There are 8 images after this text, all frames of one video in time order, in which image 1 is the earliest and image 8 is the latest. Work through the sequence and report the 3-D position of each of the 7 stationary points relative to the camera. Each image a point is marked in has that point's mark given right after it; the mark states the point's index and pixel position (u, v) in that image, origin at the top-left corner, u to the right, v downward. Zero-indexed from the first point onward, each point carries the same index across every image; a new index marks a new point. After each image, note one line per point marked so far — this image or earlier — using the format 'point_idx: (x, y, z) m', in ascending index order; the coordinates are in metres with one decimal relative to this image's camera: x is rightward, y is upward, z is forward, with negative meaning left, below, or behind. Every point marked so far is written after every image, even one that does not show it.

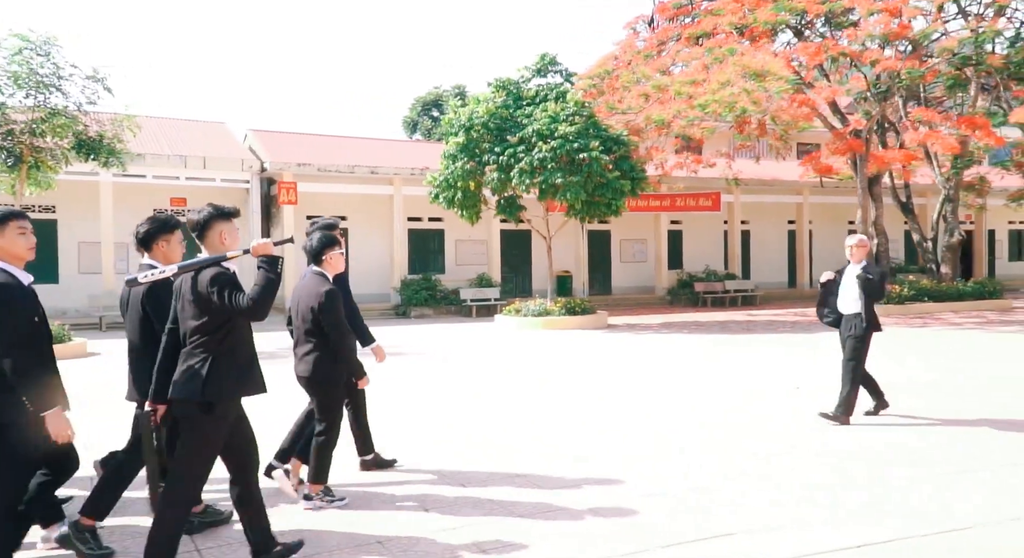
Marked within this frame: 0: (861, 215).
0: (+6.9, +1.3, +16.5) m
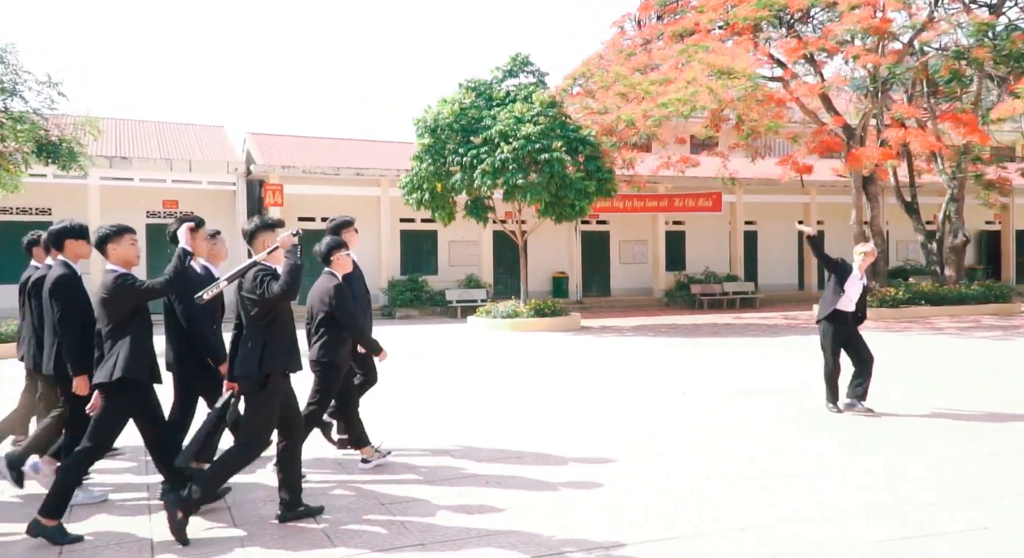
0: (+6.6, +1.2, +16.1) m
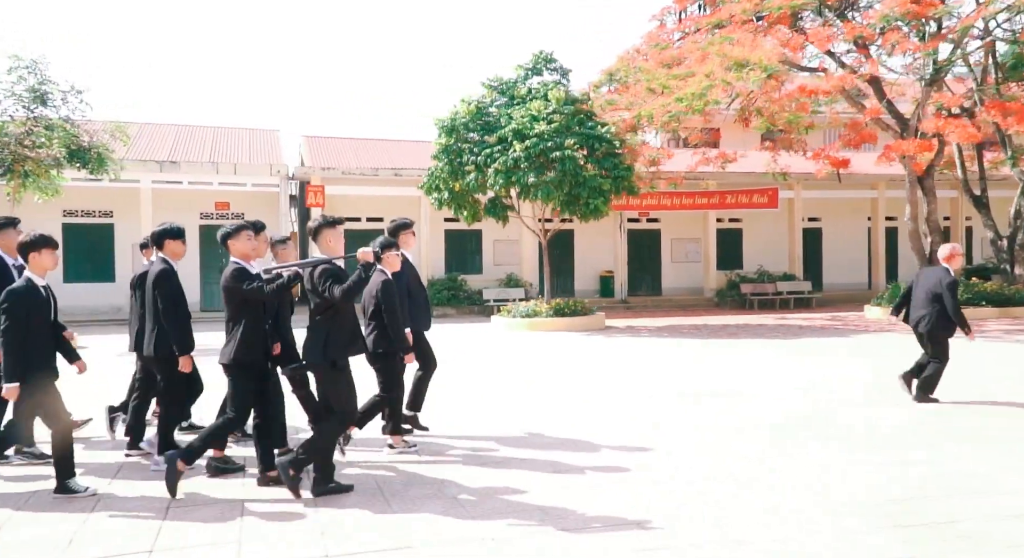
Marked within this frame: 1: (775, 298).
0: (+7.2, +1.2, +15.2) m
1: (+6.0, -0.4, +19.3) m
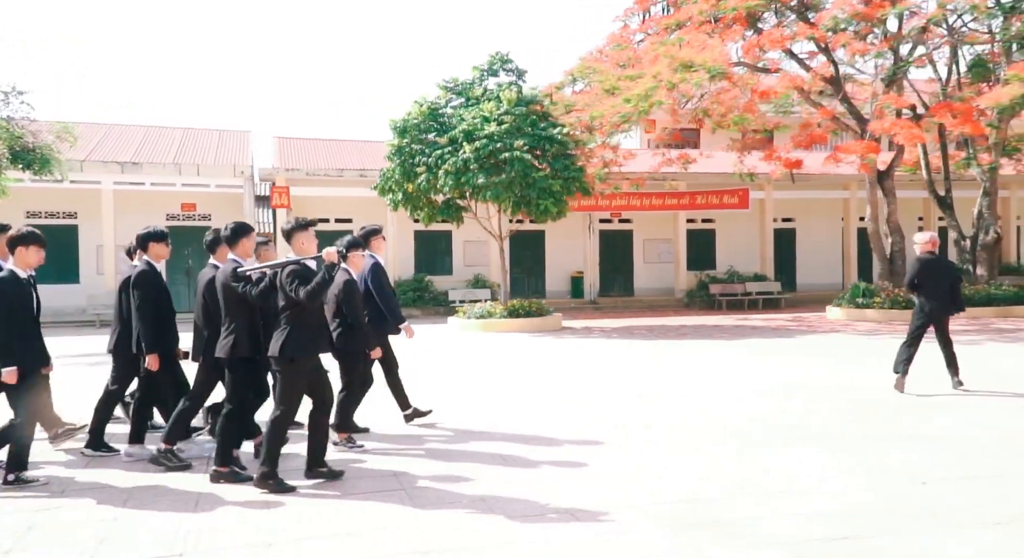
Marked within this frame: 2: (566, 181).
0: (+6.4, +1.2, +15.2) m
1: (+5.2, -0.5, +19.3) m
2: (+0.8, +1.4, +12.3) m
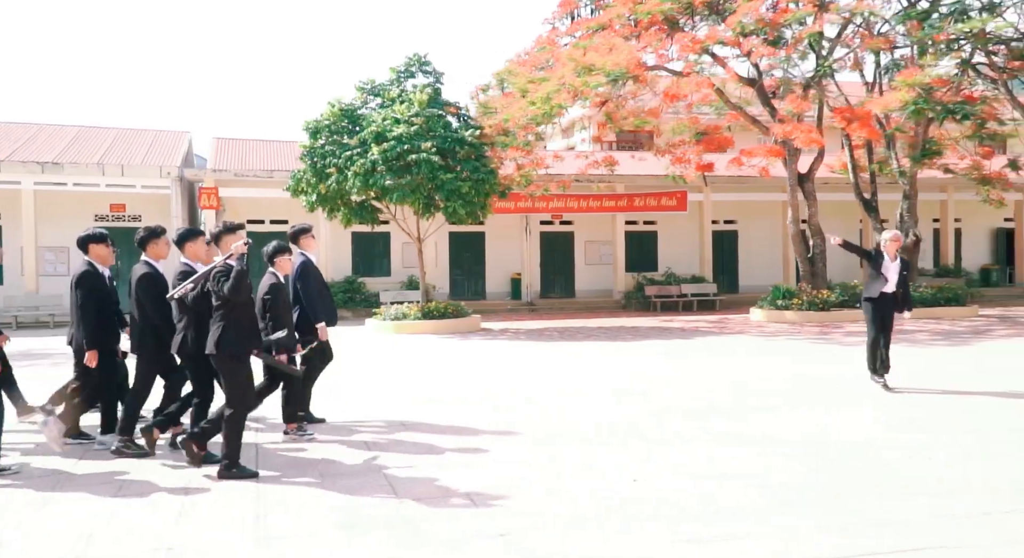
0: (+5.1, +1.2, +15.3) m
1: (+3.8, -0.5, +19.4) m
2: (-0.5, +1.4, +12.3) m
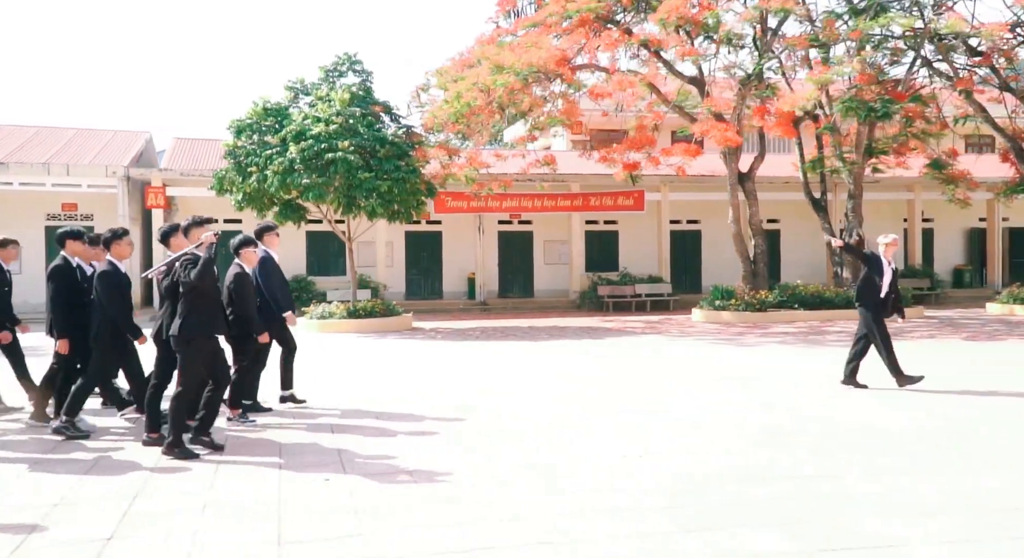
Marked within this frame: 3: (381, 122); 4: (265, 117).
0: (+4.0, +1.2, +15.2) m
1: (+2.7, -0.5, +19.3) m
2: (-1.7, +1.4, +12.3) m
3: (-2.0, +2.4, +12.9) m
4: (-3.7, +2.4, +12.7) m
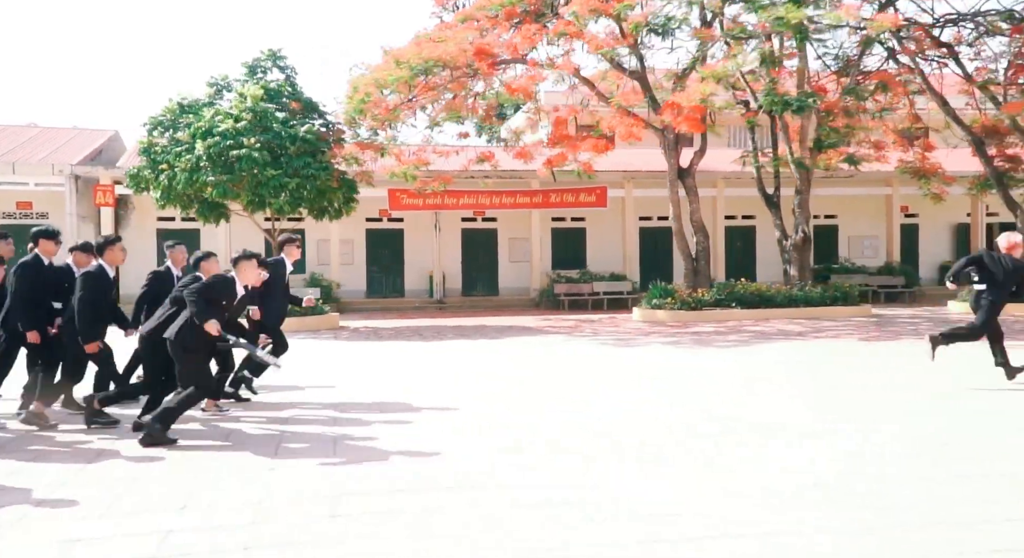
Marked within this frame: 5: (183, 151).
0: (+2.8, +1.2, +14.9) m
1: (+1.8, -0.4, +19.0) m
2: (-2.9, +1.4, +12.1) m
3: (-3.2, +2.4, +12.8) m
4: (-4.9, +2.4, +12.6) m
5: (-4.6, +1.8, +12.1) m
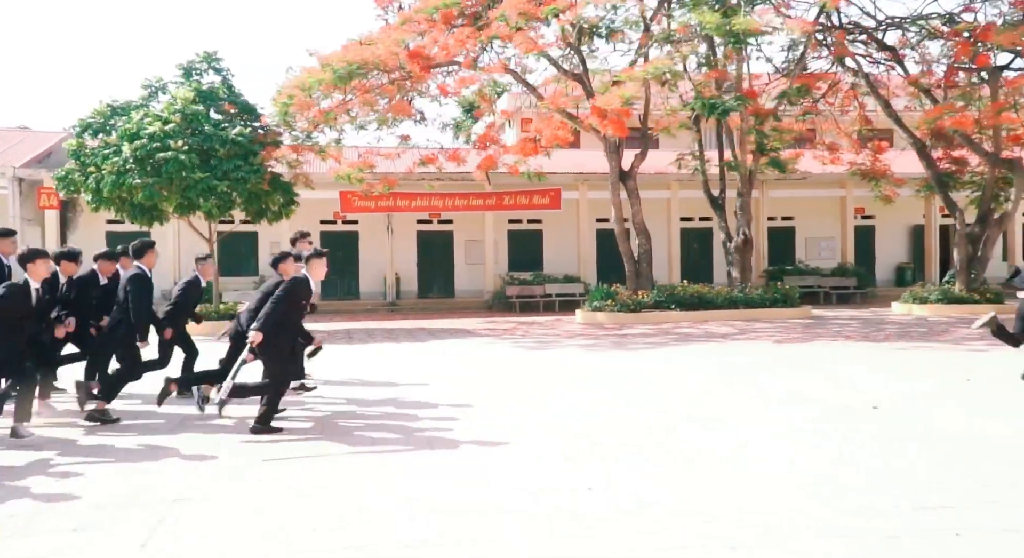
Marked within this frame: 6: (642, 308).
0: (+1.8, +1.2, +14.9) m
1: (+0.7, -0.5, +19.0) m
2: (-3.9, +1.4, +12.1) m
3: (-4.2, +2.4, +12.7) m
4: (-5.9, +2.4, +12.6) m
5: (-5.6, +1.8, +12.0) m
6: (+2.2, -0.5, +14.2) m
